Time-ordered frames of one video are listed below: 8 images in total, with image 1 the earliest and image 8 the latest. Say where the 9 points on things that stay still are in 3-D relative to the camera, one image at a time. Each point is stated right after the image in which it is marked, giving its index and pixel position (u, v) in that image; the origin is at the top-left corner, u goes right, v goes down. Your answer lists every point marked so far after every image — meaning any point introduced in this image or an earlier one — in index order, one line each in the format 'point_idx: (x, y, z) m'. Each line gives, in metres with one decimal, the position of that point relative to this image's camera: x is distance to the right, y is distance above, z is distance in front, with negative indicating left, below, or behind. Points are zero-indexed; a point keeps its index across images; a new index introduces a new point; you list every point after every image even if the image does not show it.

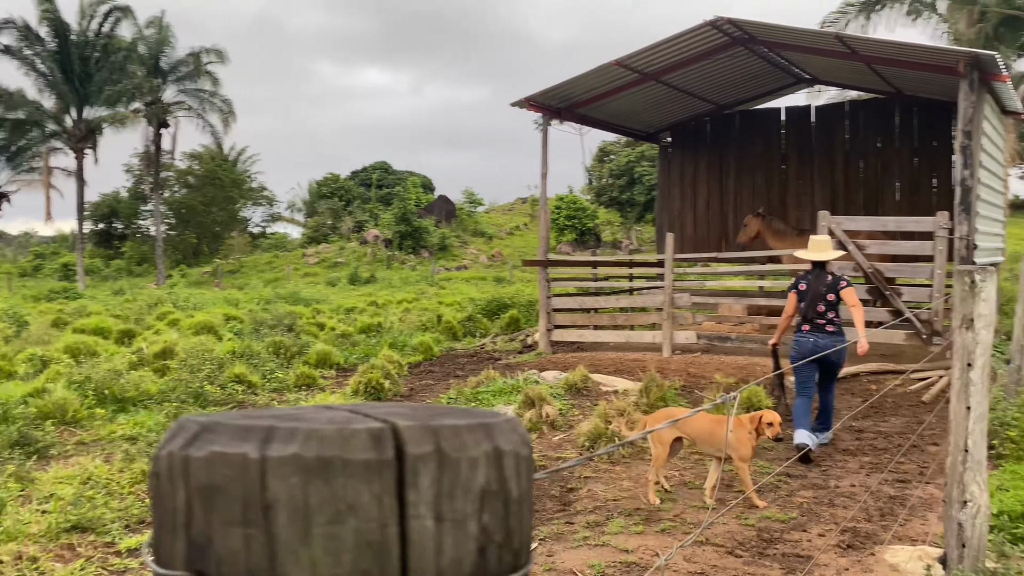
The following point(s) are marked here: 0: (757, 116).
0: (+3.2, +2.3, +11.3) m
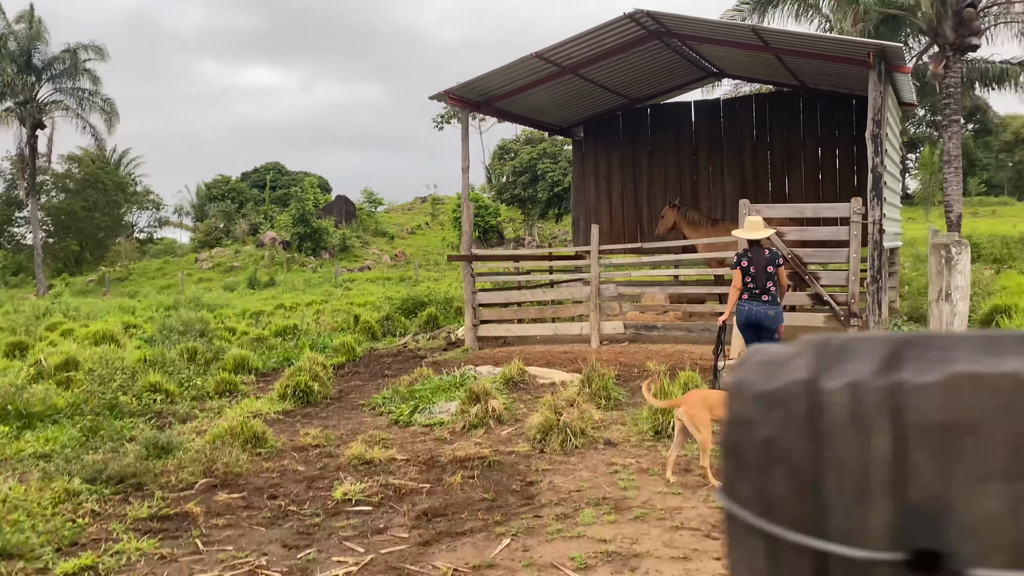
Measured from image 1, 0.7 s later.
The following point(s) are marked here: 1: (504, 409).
0: (+2.1, +2.4, +11.5) m
1: (-0.1, -0.8, +5.9) m
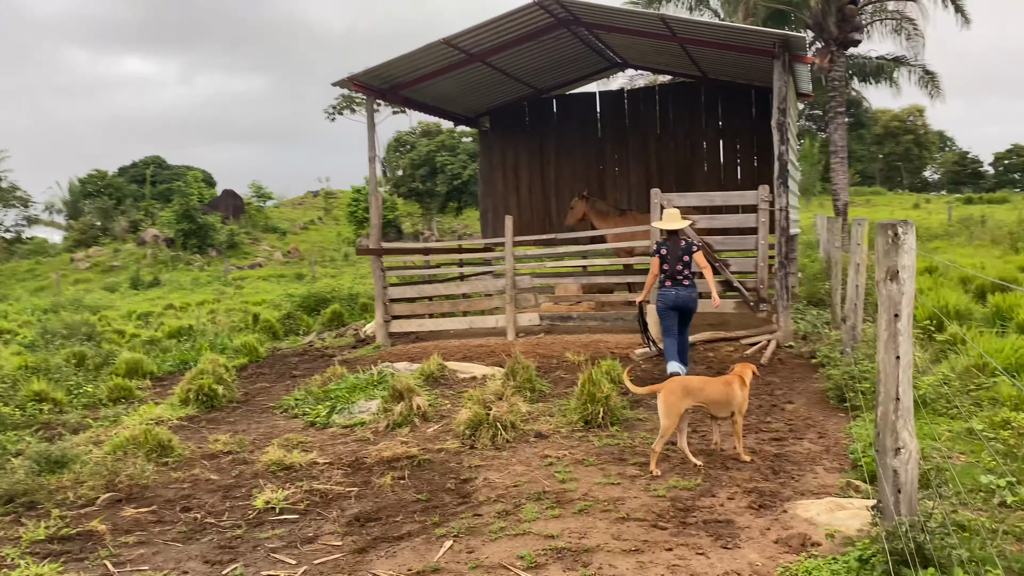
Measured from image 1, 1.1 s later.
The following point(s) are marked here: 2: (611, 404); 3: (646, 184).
0: (+0.8, +2.5, +11.5) m
1: (-0.6, -0.8, +5.7) m
2: (+0.6, -0.7, +5.3) m
3: (+1.8, +1.4, +11.3) m
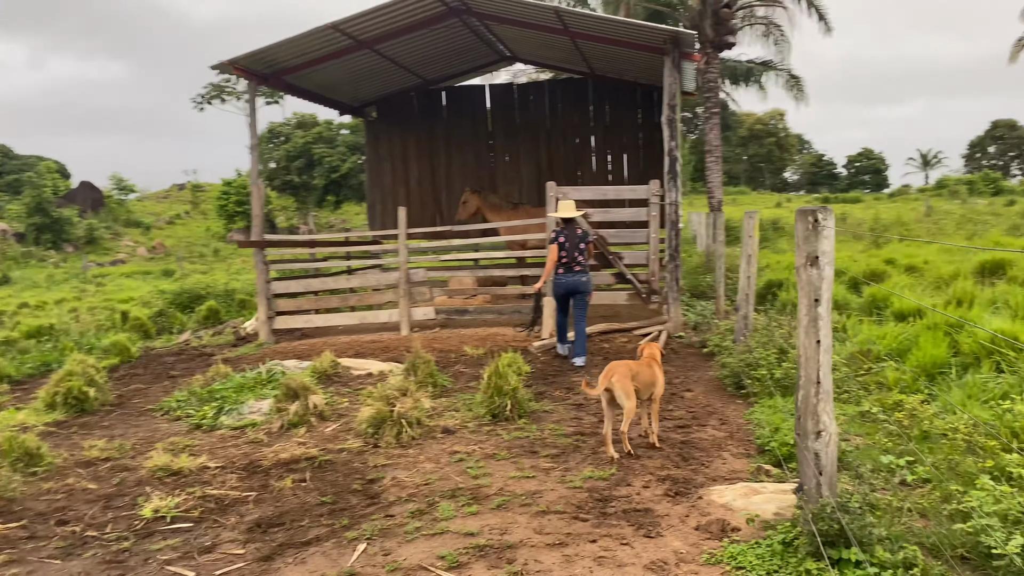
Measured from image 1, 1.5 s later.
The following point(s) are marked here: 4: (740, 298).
0: (-0.7, +2.6, +11.4) m
1: (-1.2, -0.7, +5.4) m
2: (0.0, -0.7, +5.2) m
3: (+0.3, +1.5, +11.3) m
4: (+1.7, -0.1, +6.3) m
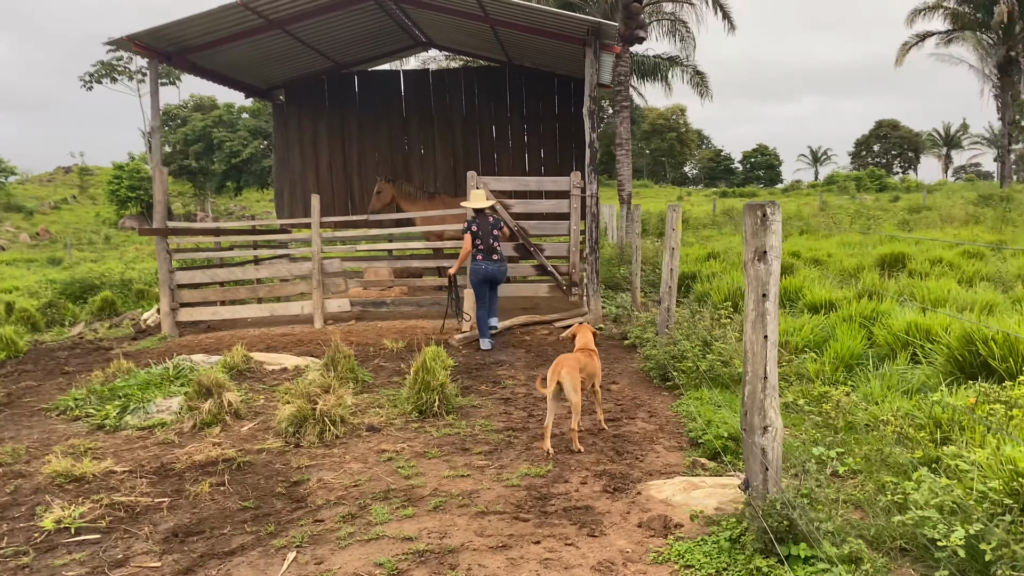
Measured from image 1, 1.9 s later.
0: (-1.8, +2.7, +11.1) m
1: (-1.6, -0.7, +5.2) m
2: (-0.4, -0.6, +5.1) m
3: (-0.8, +1.6, +11.2) m
4: (+1.1, 0.0, +6.3) m
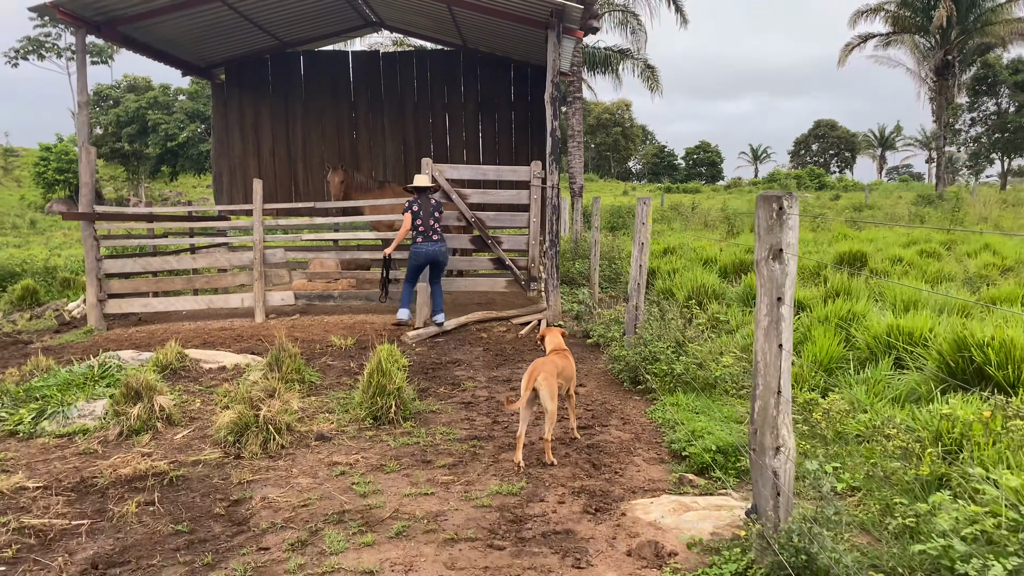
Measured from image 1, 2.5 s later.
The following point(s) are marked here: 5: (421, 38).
0: (-2.3, +2.8, +10.5) m
1: (-1.9, -0.6, +4.7) m
2: (-0.6, -0.6, +4.7) m
3: (-1.4, +1.7, +10.7) m
4: (+0.8, 0.0, +6.0) m
5: (-1.1, +3.1, +10.7) m
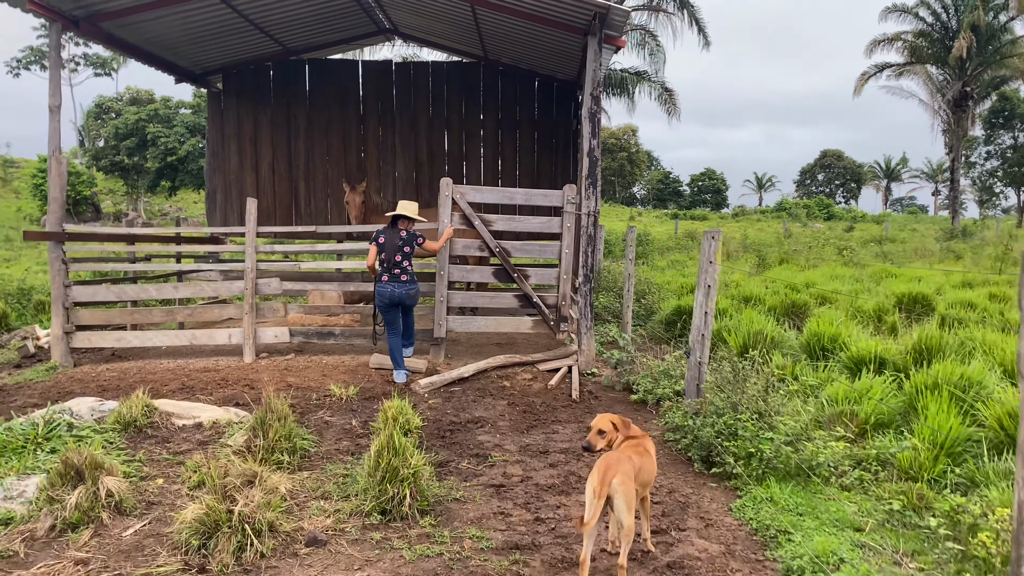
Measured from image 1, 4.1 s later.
0: (-2.1, +2.5, +9.6) m
1: (-1.6, -0.9, +3.6) m
2: (-0.4, -0.8, +3.6) m
3: (-1.1, +1.3, +9.7) m
4: (+1.1, -0.3, +5.0) m
5: (-0.9, +2.8, +9.7) m
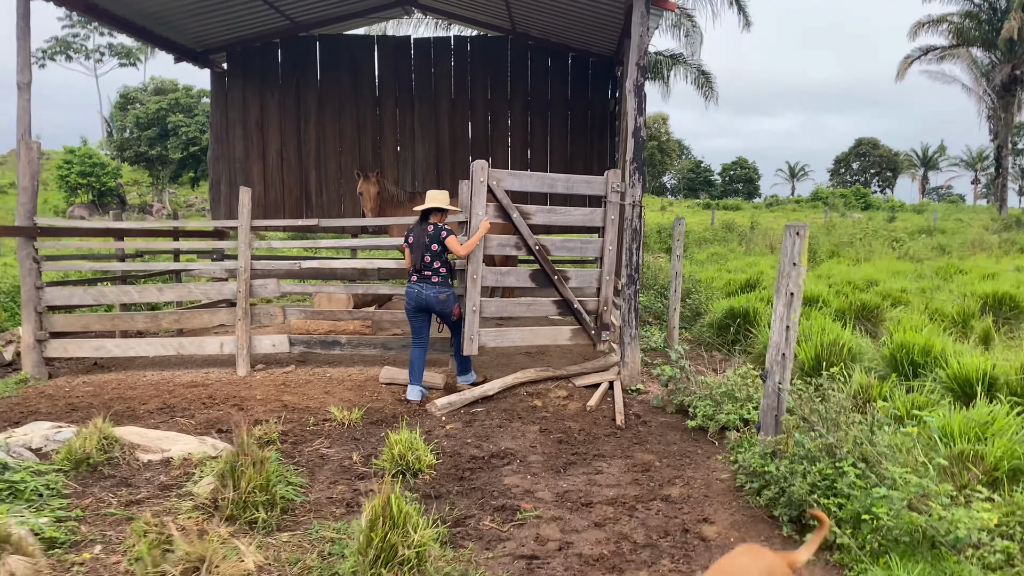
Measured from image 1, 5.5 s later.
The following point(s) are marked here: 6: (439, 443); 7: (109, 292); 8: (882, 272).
0: (-1.7, +2.5, +8.7) m
1: (-1.5, -0.9, +2.8) m
2: (-0.3, -0.9, +2.7) m
3: (-0.8, +1.3, +8.8) m
4: (+1.2, -0.3, +4.0) m
5: (-0.5, +2.8, +8.8) m
6: (-0.4, -0.8, +4.5) m
7: (-2.8, 0.0, +6.0) m
8: (+5.0, +0.2, +11.4) m
